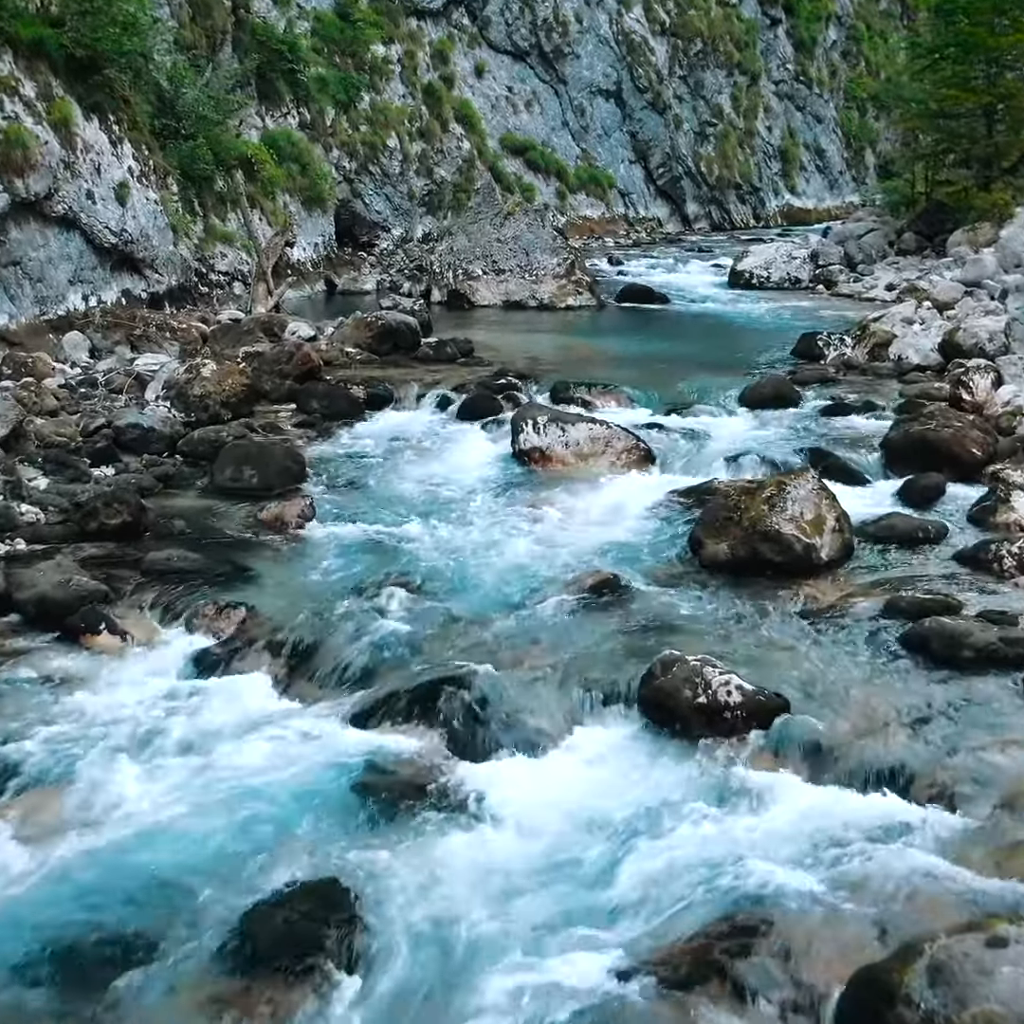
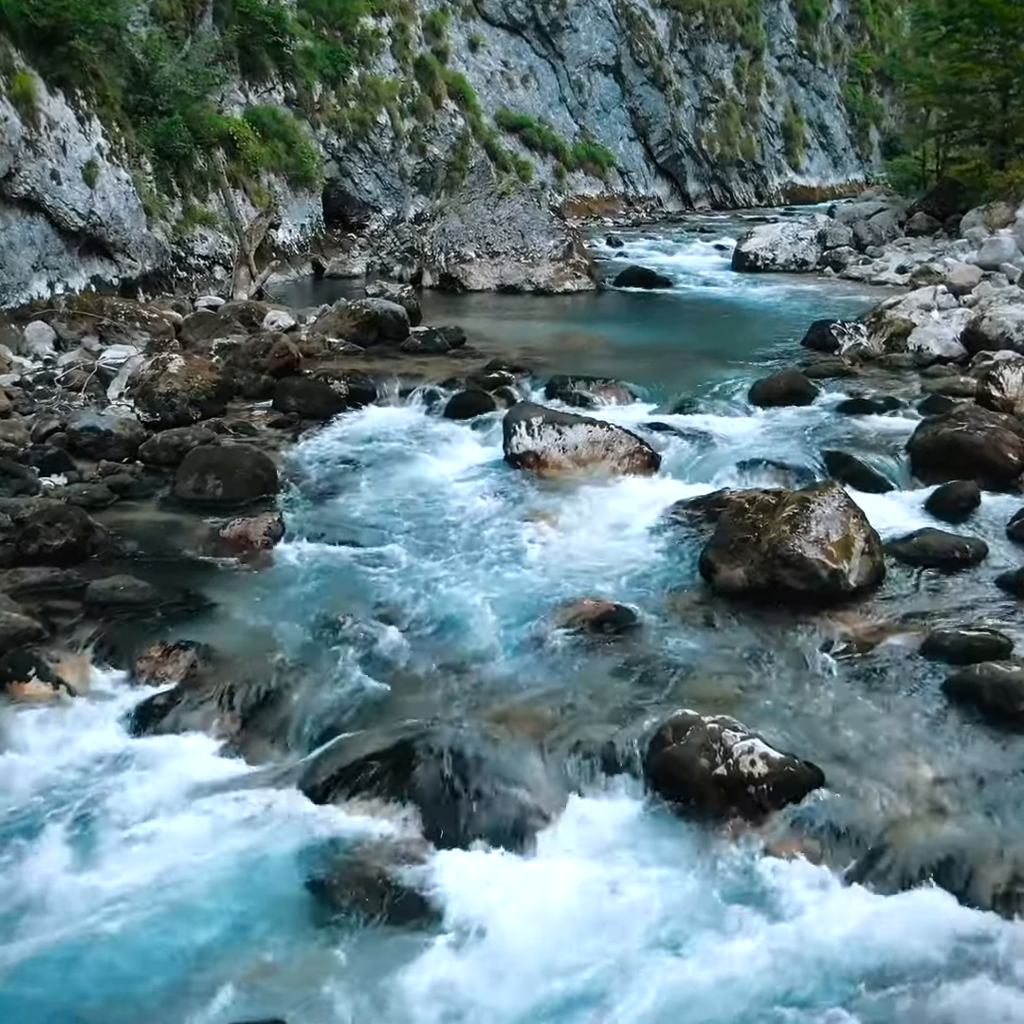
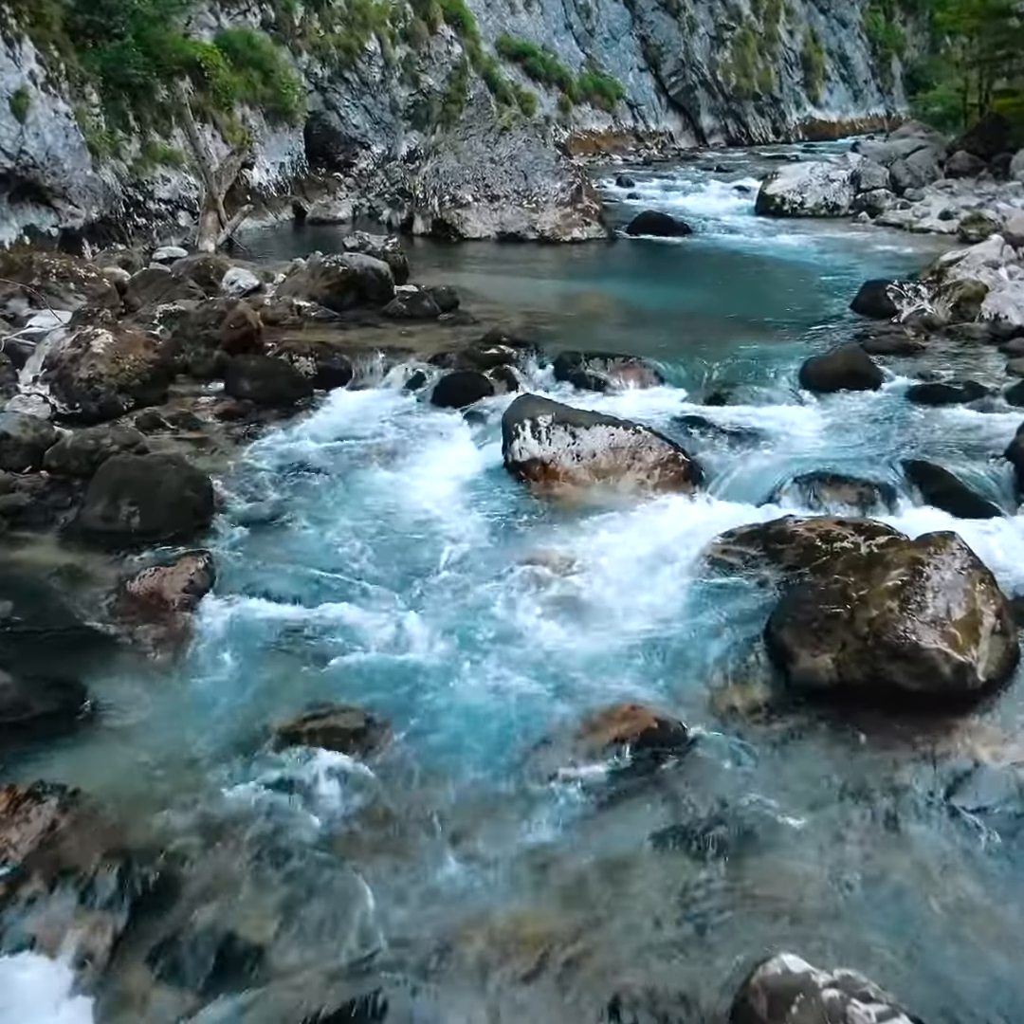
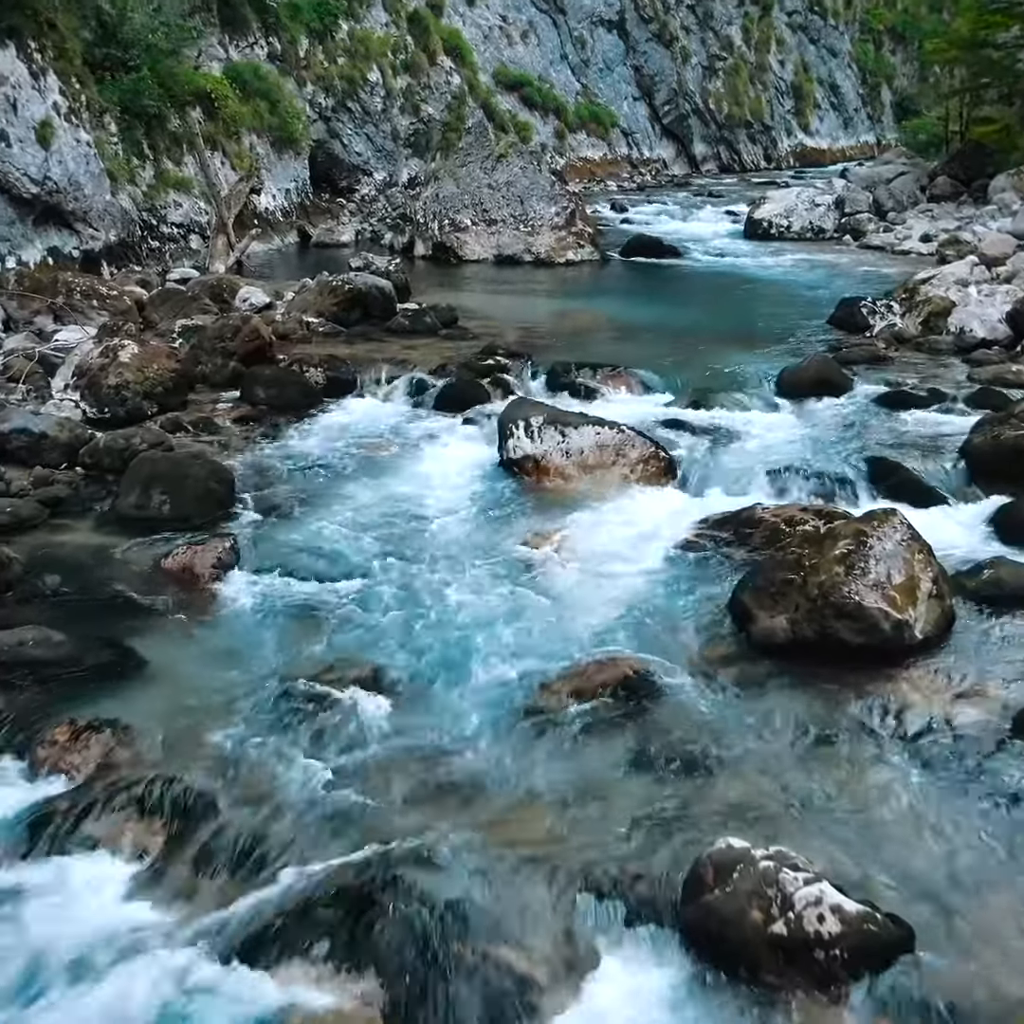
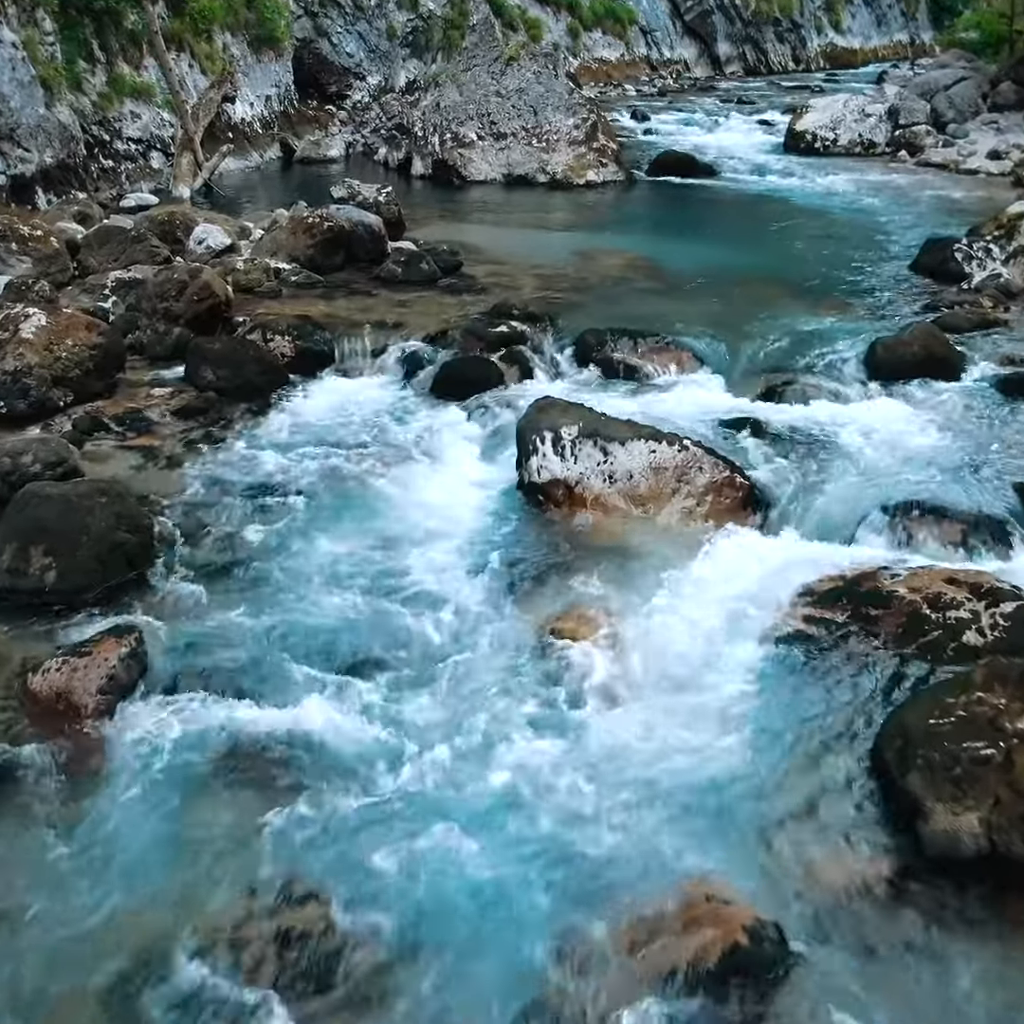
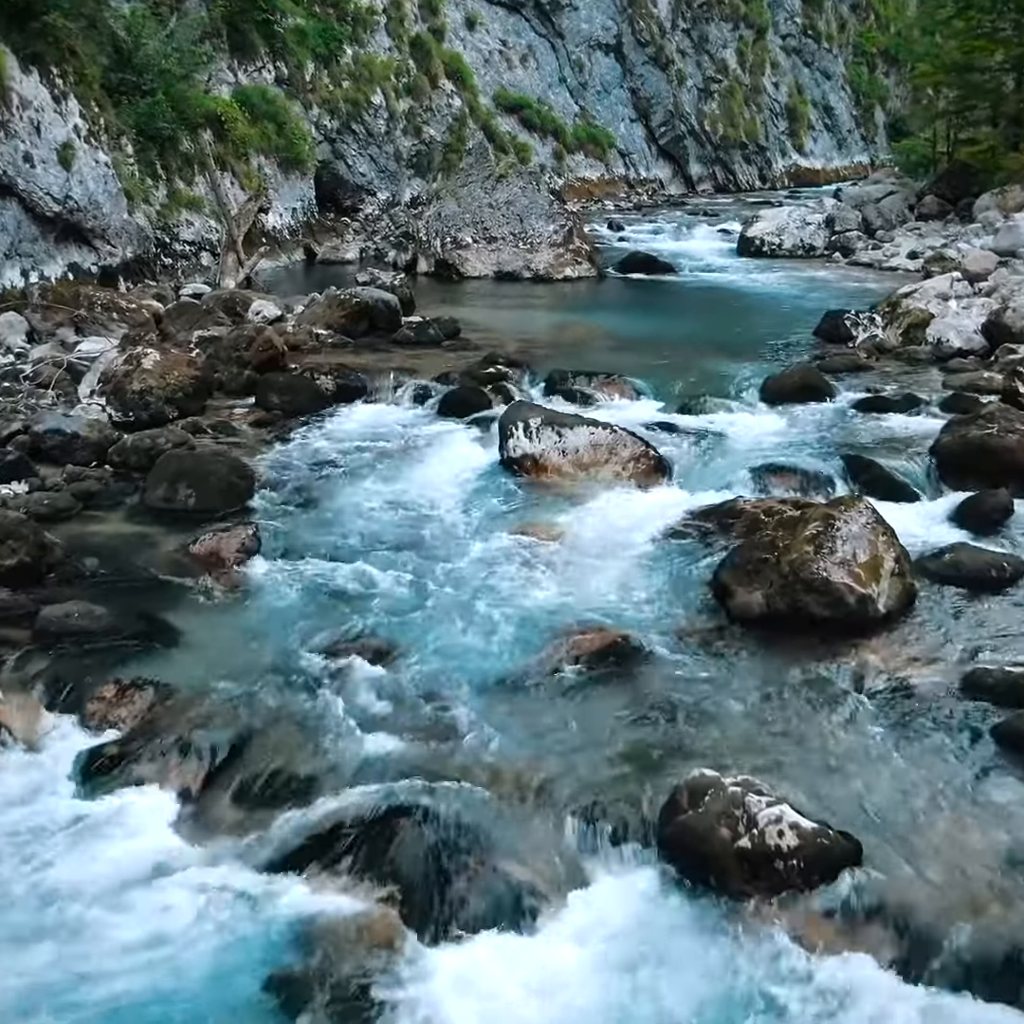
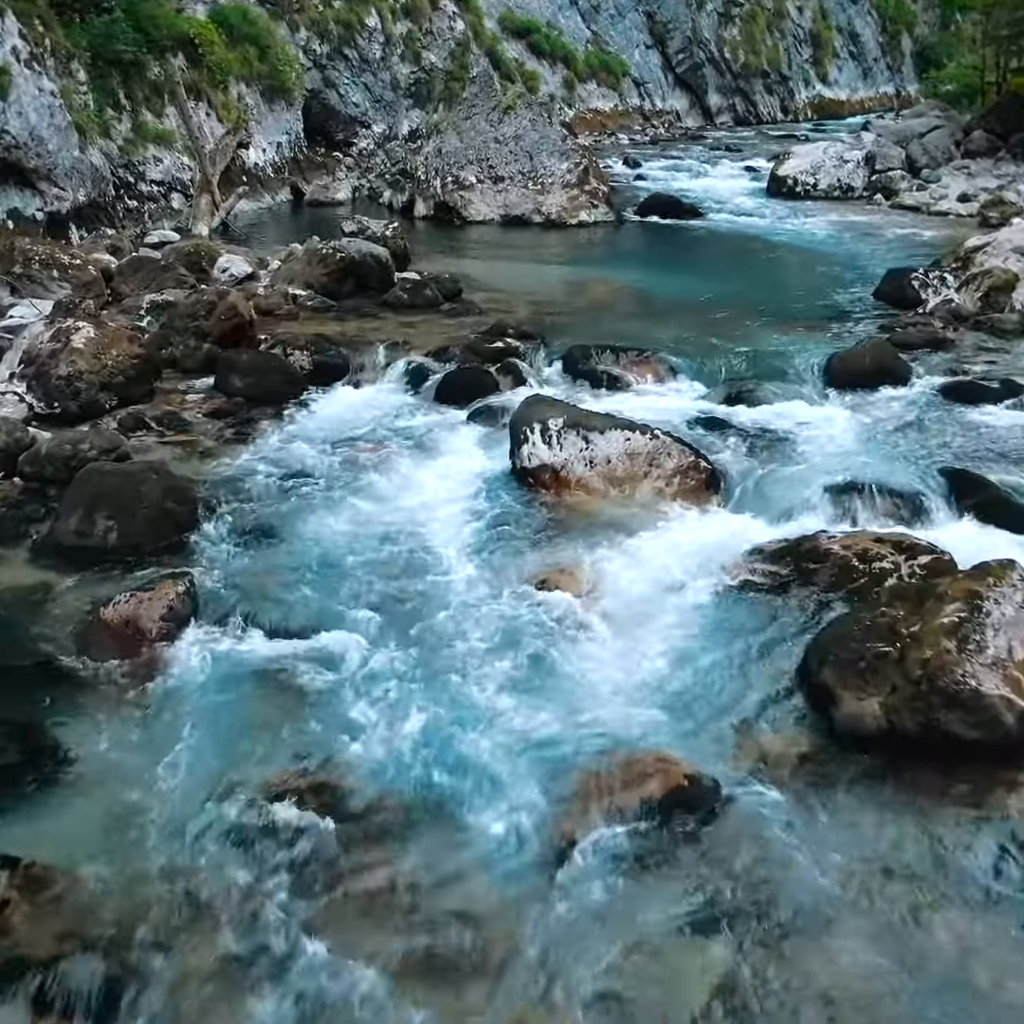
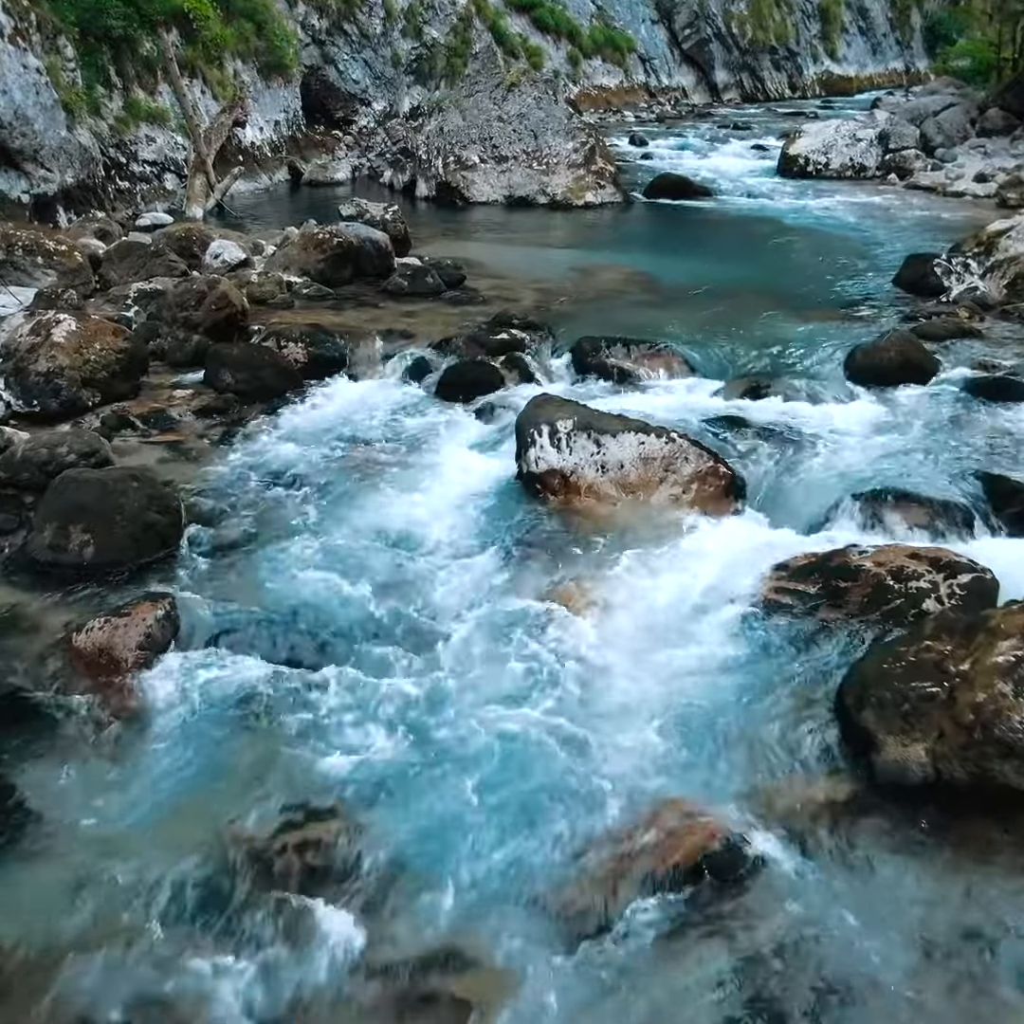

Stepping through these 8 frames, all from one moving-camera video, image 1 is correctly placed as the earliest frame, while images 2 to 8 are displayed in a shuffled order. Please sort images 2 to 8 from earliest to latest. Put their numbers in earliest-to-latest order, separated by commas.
2, 6, 4, 3, 7, 8, 5
